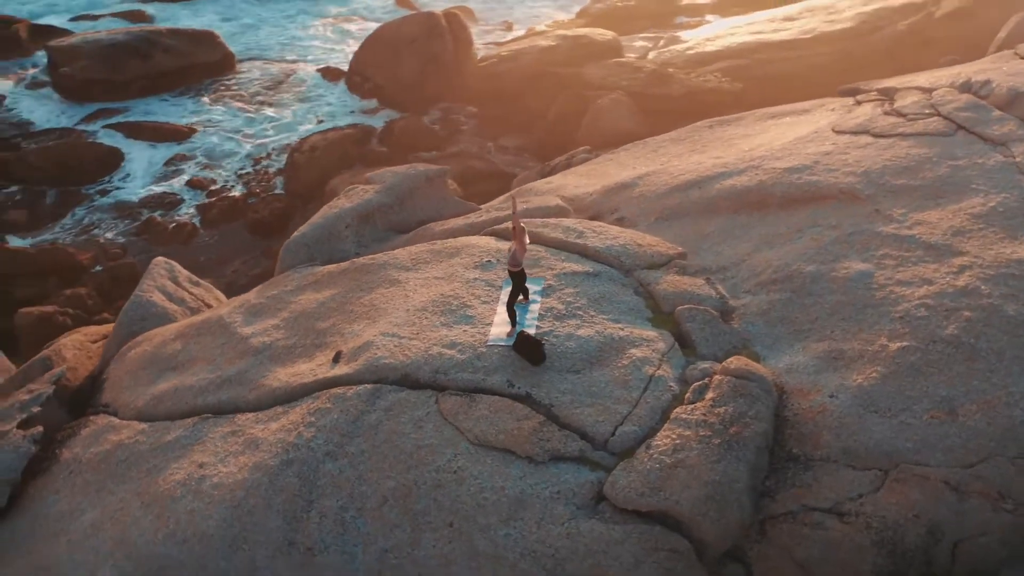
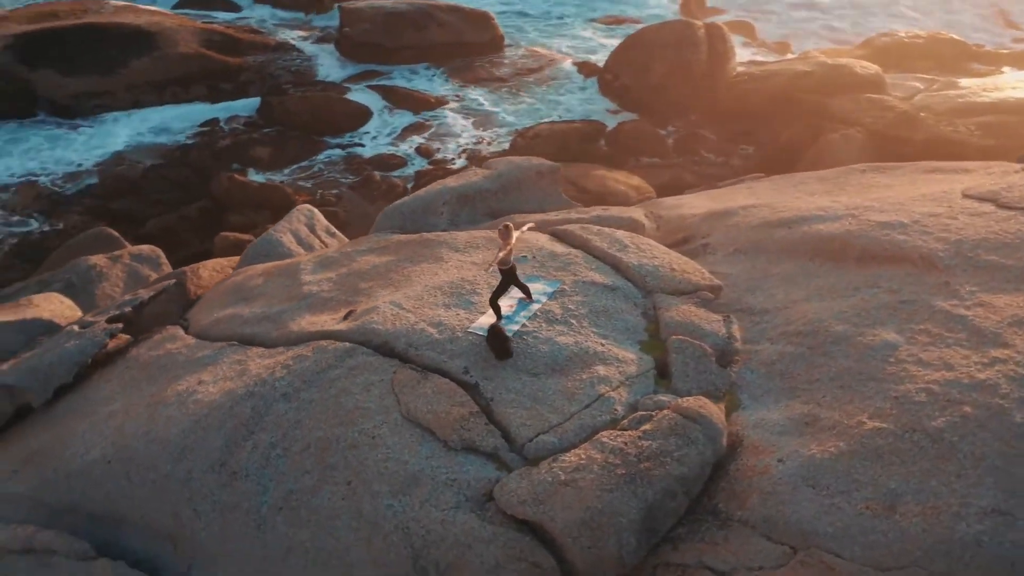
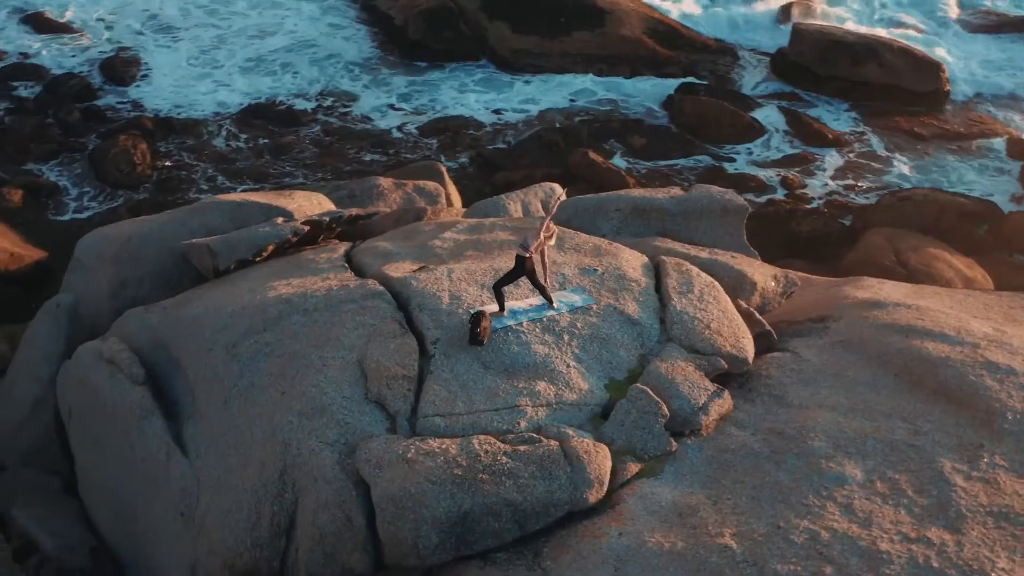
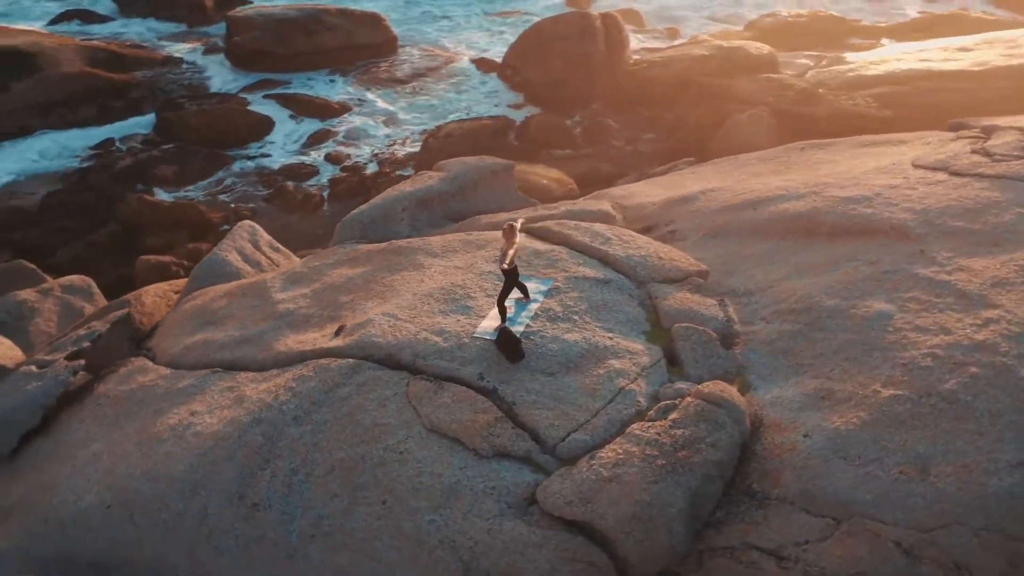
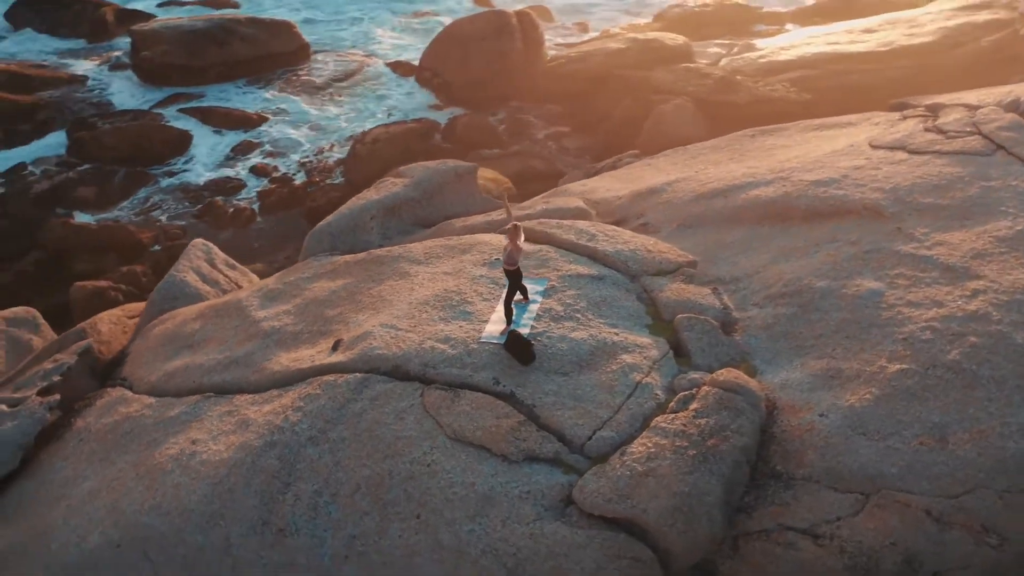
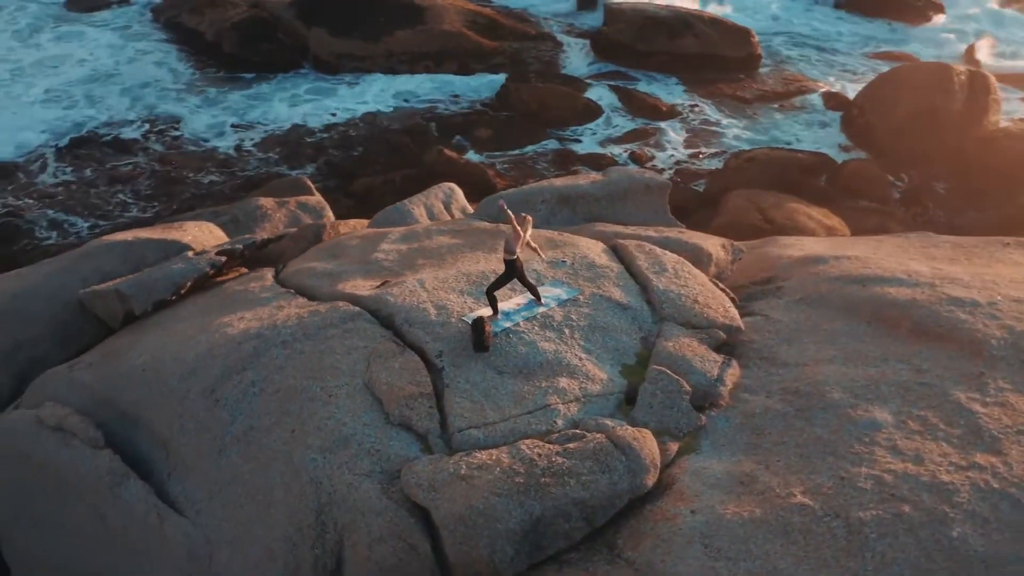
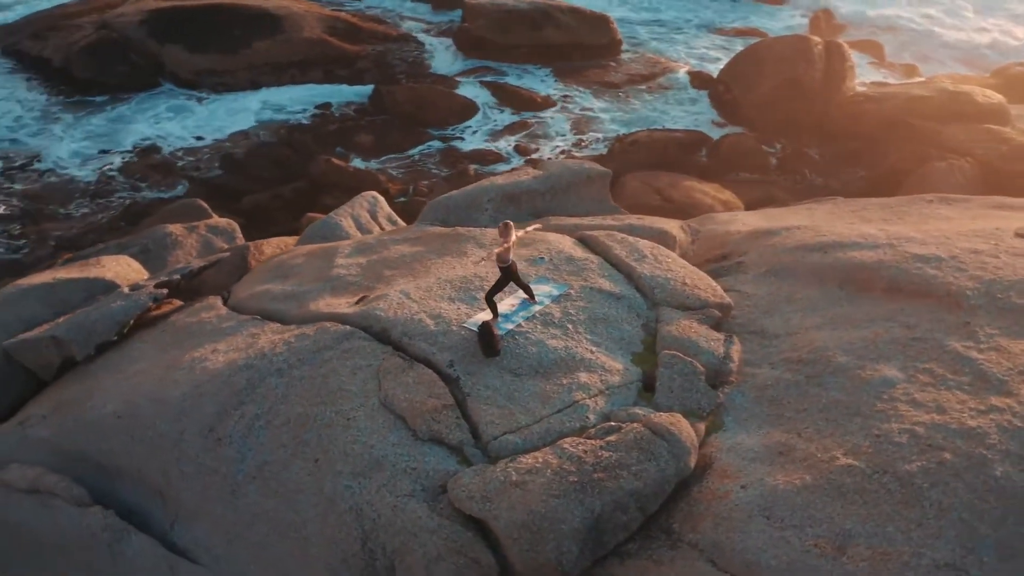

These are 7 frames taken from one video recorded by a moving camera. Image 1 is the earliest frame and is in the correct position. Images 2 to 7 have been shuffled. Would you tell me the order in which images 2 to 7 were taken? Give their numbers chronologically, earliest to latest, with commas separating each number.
5, 4, 2, 7, 6, 3
